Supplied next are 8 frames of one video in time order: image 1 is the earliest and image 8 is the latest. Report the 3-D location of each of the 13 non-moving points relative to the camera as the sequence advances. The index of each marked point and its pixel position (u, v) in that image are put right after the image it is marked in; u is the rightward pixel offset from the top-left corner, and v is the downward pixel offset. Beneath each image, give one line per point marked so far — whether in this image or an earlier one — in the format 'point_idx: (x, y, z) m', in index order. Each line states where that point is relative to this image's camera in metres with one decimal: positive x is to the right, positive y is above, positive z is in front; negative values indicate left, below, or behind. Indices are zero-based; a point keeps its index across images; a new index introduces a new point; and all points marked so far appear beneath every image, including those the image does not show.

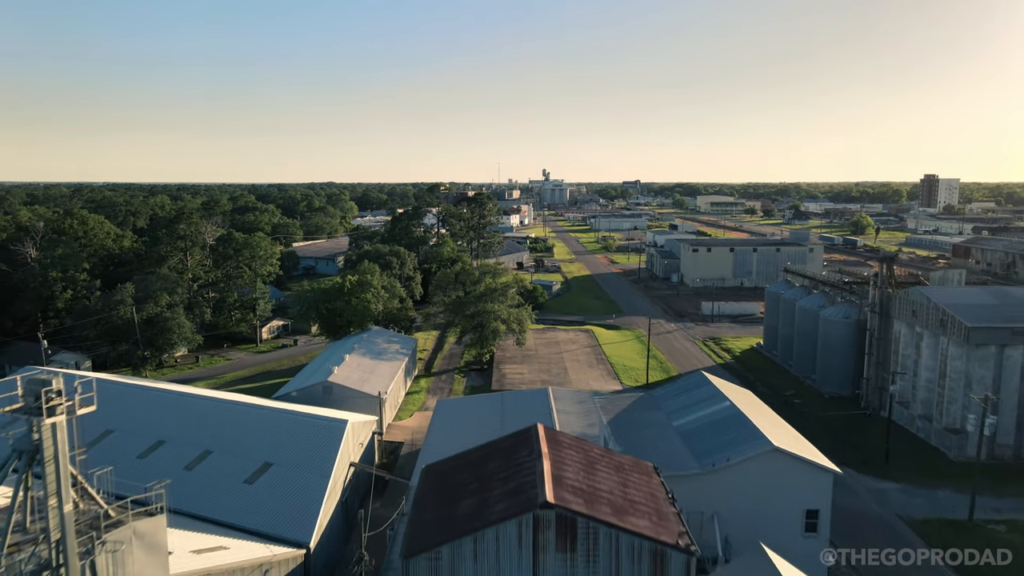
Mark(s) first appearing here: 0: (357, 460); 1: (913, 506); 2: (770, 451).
0: (-4.3, -4.7, +17.9) m
1: (+11.4, -6.1, +18.4) m
2: (+4.1, -2.6, +10.5) m
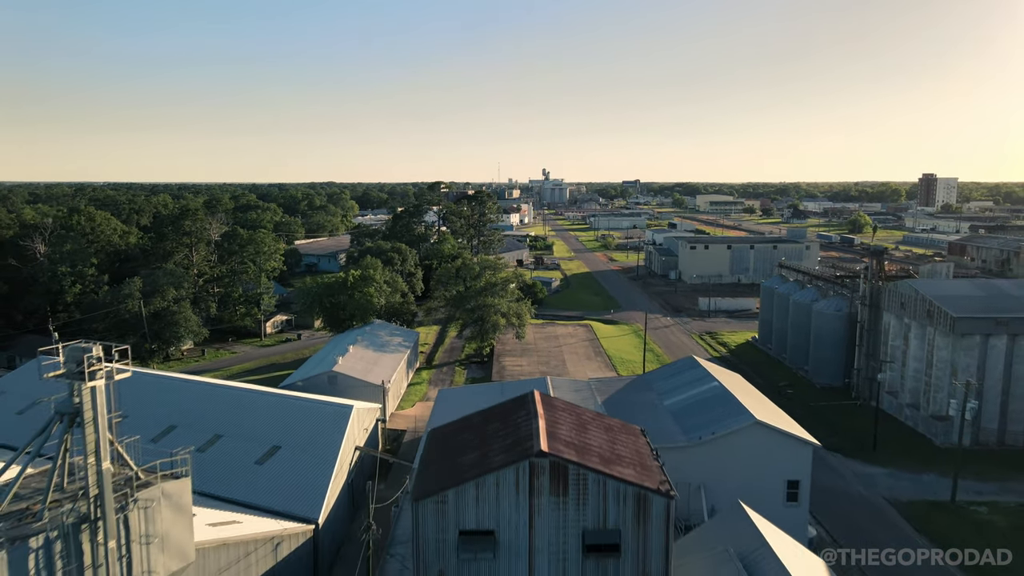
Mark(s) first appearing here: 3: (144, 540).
0: (-4.3, -4.5, +18.6) m
1: (+11.3, -5.9, +19.1) m
2: (+4.1, -2.3, +11.2) m
3: (-4.8, -3.2, +8.5) m
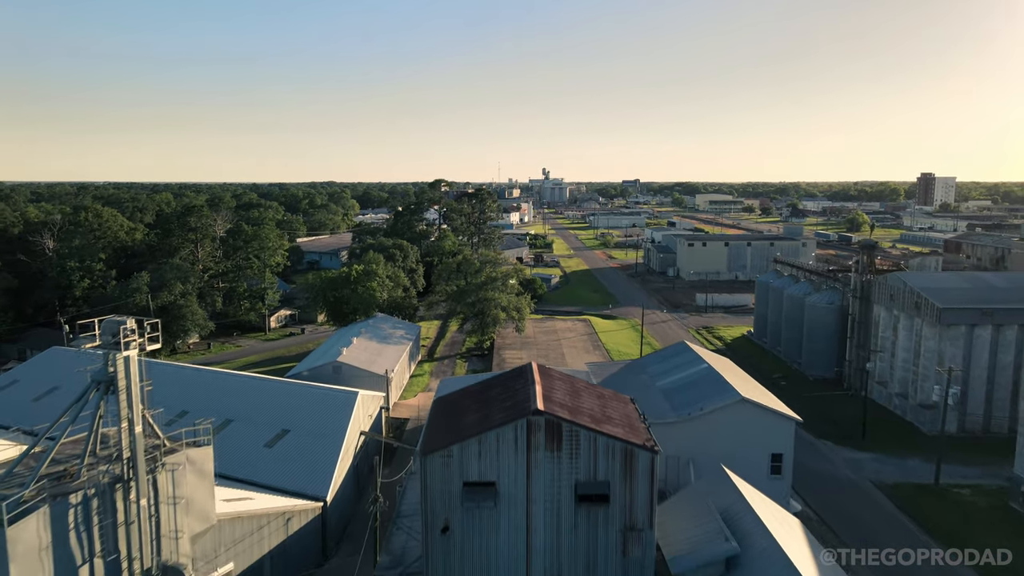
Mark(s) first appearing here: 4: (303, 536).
0: (-4.3, -4.2, +19.2) m
1: (+11.3, -5.6, +19.8) m
2: (+4.1, -2.1, +11.8) m
3: (-4.8, -3.0, +9.1) m
4: (-4.7, -5.6, +14.5) m
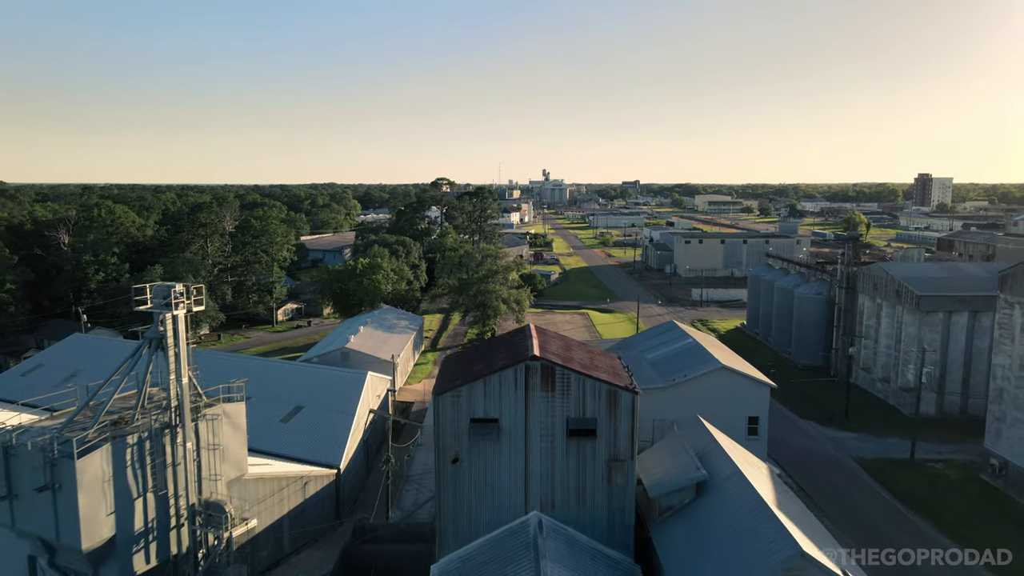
0: (-4.3, -3.8, +20.4) m
1: (+11.3, -5.2, +20.9) m
2: (+4.1, -1.6, +13.0) m
3: (-4.8, -2.5, +10.3) m
4: (-4.7, -5.2, +15.7) m
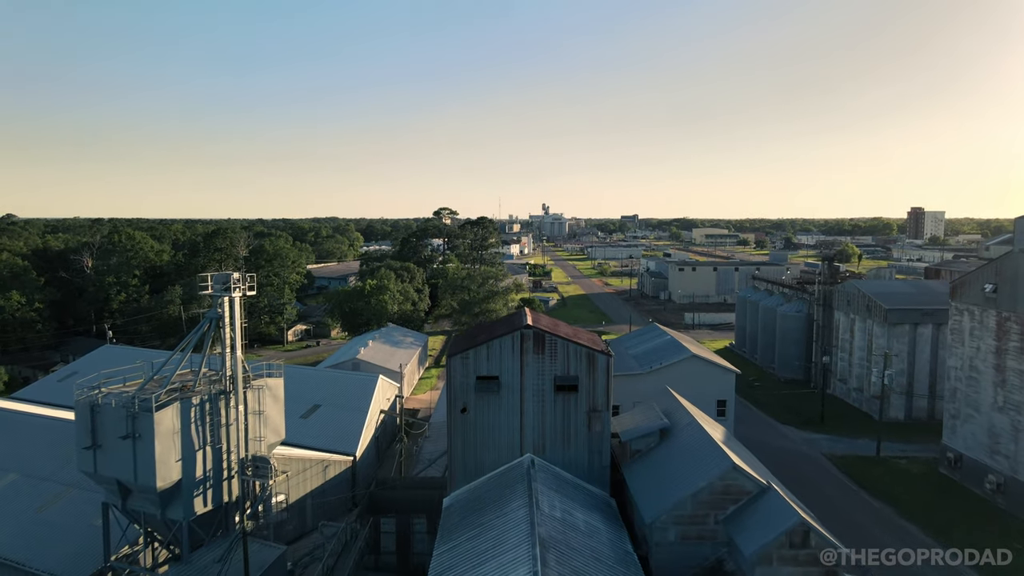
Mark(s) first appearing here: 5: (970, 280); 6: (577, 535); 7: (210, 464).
0: (-4.3, -4.1, +22.2) m
1: (+11.3, -5.6, +22.7) m
2: (+4.1, -1.6, +14.9) m
3: (-4.8, -2.4, +12.2) m
4: (-4.7, -5.3, +17.5) m
5: (+13.8, +0.2, +19.6) m
6: (+0.8, -3.2, +8.5) m
7: (-5.3, -3.1, +11.4) m
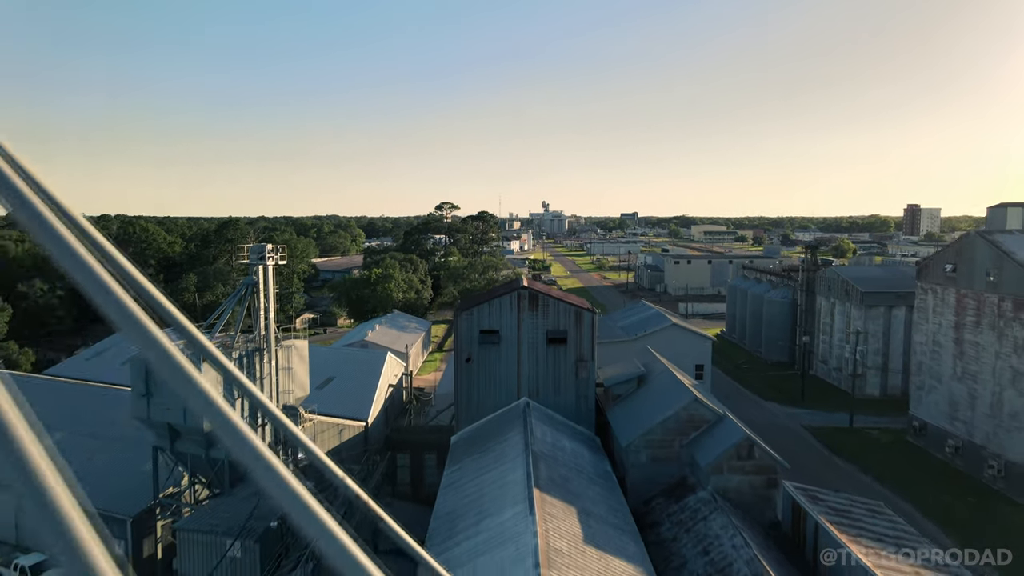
0: (-4.3, -3.5, +23.9) m
1: (+11.3, -4.9, +24.3) m
2: (+4.1, -1.0, +16.6) m
3: (-4.8, -1.7, +13.9) m
4: (-4.8, -4.6, +19.1) m
5: (+13.8, +0.9, +21.3) m
6: (+0.8, -2.6, +10.2) m
7: (-5.3, -2.5, +13.0) m
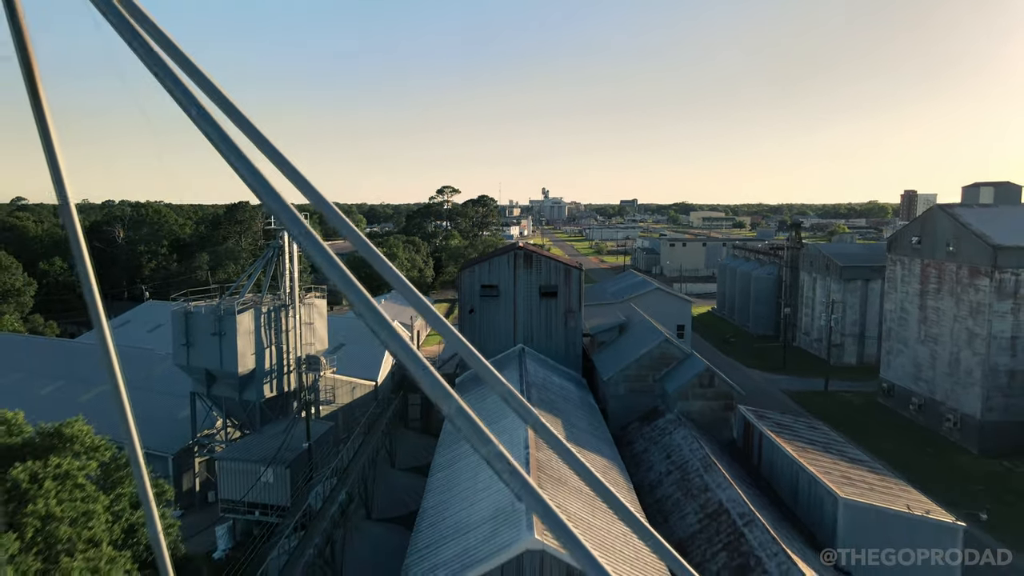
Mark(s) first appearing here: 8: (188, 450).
0: (-4.4, -2.4, +25.6) m
1: (+11.2, -3.9, +26.1) m
2: (+4.0, -0.1, +18.2) m
3: (-4.9, -0.9, +15.5) m
4: (-4.8, -3.7, +20.9) m
5: (+13.7, +1.9, +22.9) m
6: (+0.8, -1.8, +11.8) m
7: (-5.4, -1.6, +14.7) m
8: (-7.7, -3.8, +15.4) m
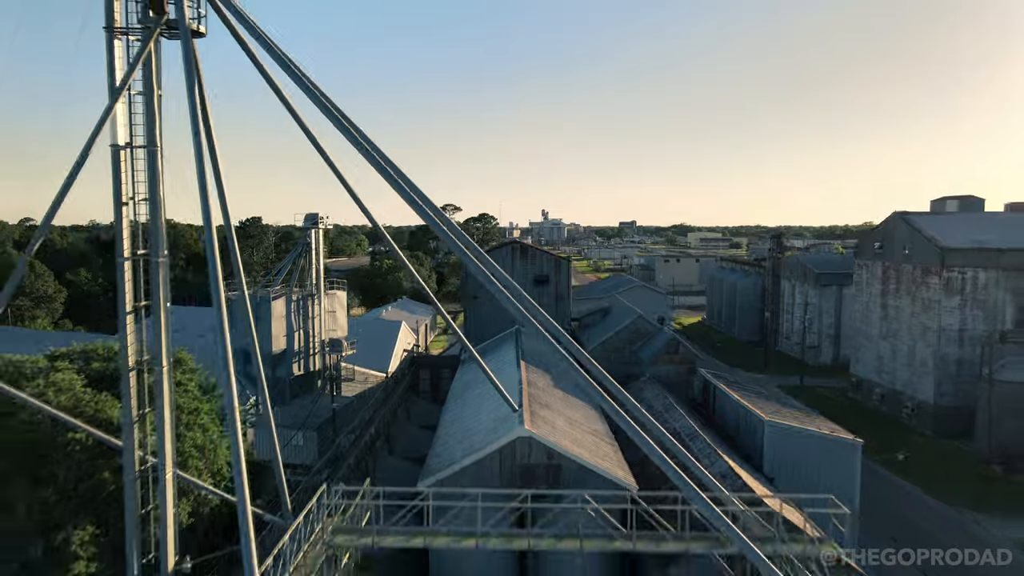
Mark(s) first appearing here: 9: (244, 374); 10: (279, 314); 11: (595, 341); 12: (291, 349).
0: (-4.4, -2.6, +27.7) m
1: (+11.2, -4.1, +28.1) m
2: (+4.0, 0.0, +20.4) m
3: (-4.9, -0.7, +17.7) m
4: (-4.9, -3.7, +22.9) m
5: (+13.7, +1.8, +25.1) m
6: (+0.7, -1.5, +13.9) m
7: (-5.4, -1.4, +16.8) m
8: (-7.7, -3.6, +17.4) m
9: (-6.8, -2.2, +16.7) m
10: (-5.8, -0.7, +16.1) m
11: (+1.8, -1.2, +14.5) m
12: (-5.6, -1.5, +16.5) m
